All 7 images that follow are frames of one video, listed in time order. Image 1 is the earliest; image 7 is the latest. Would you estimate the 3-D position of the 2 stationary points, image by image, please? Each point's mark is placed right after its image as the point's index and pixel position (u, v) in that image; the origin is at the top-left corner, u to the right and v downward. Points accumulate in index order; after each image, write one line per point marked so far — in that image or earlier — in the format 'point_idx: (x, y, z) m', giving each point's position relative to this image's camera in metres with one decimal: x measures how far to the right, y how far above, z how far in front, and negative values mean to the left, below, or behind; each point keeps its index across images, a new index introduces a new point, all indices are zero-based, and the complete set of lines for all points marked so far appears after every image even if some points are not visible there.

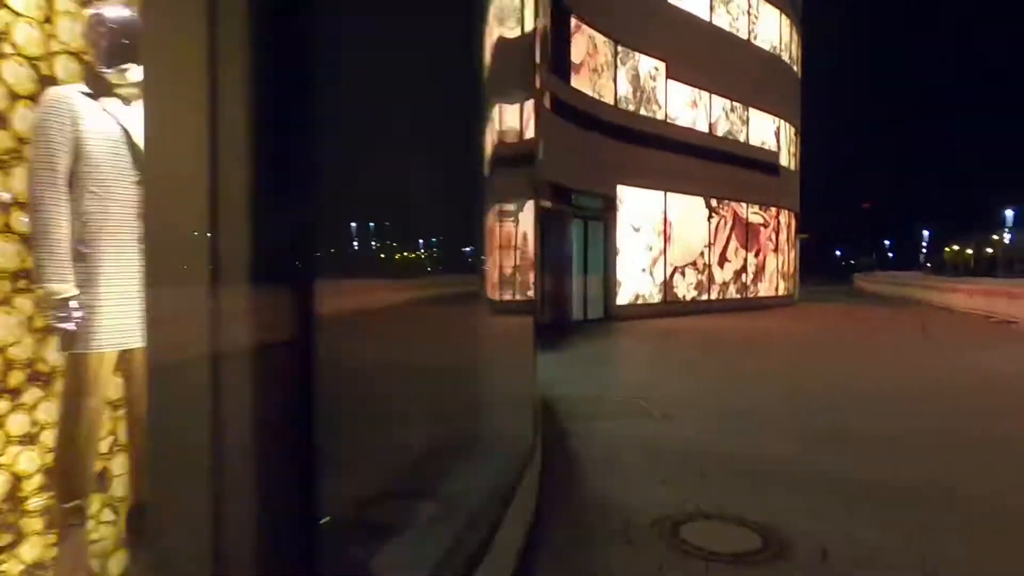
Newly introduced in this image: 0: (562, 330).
0: (+1.3, -1.1, +17.6) m
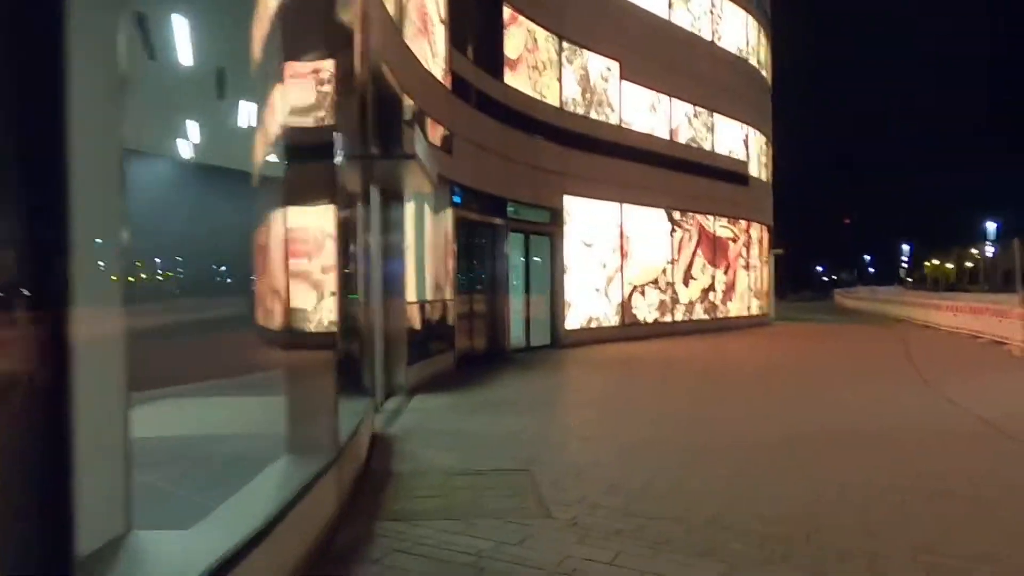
0: (-0.3, -1.7, +15.4) m
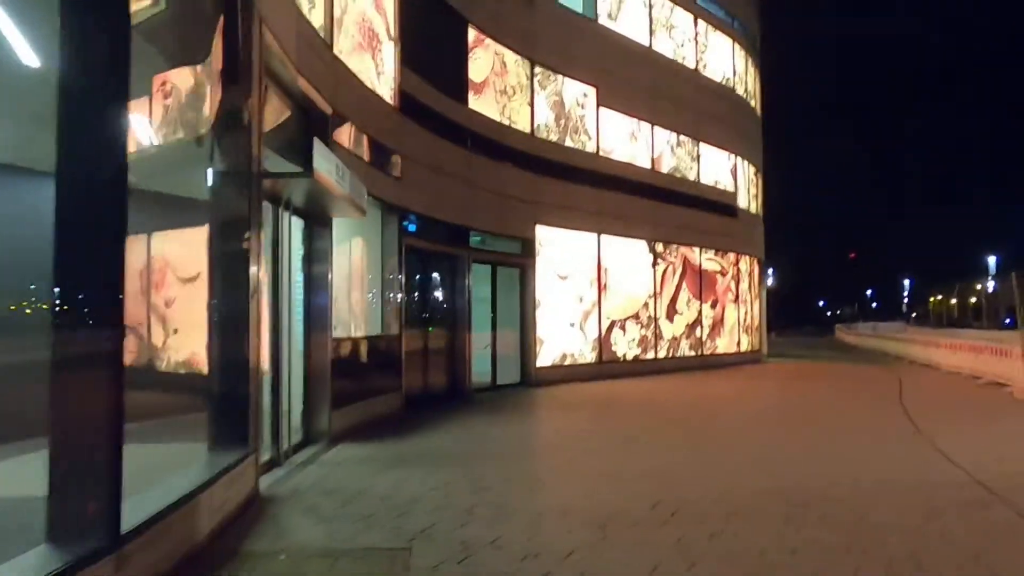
0: (-1.2, -2.5, +14.3) m
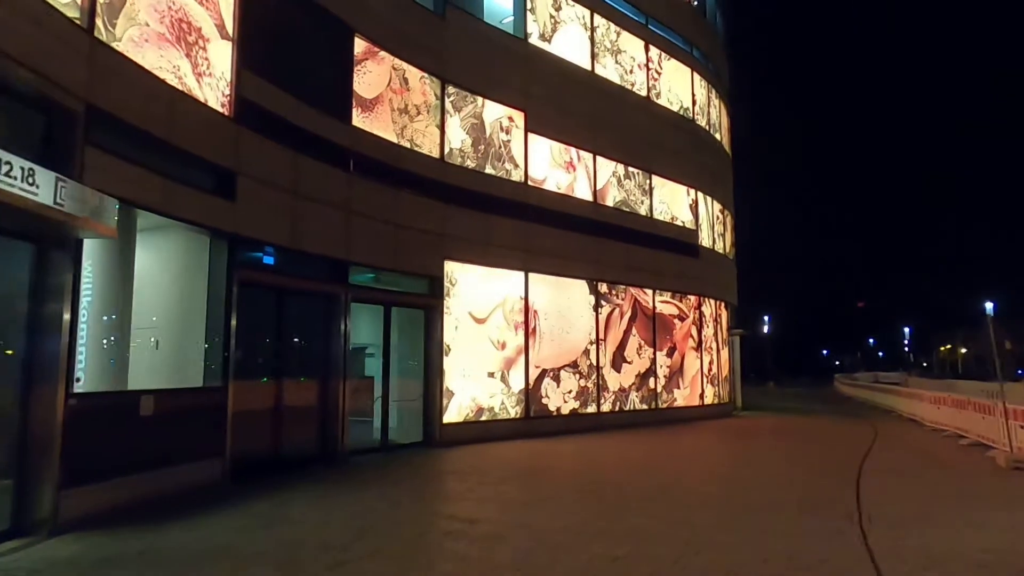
0: (-3.4, -3.2, +12.1) m
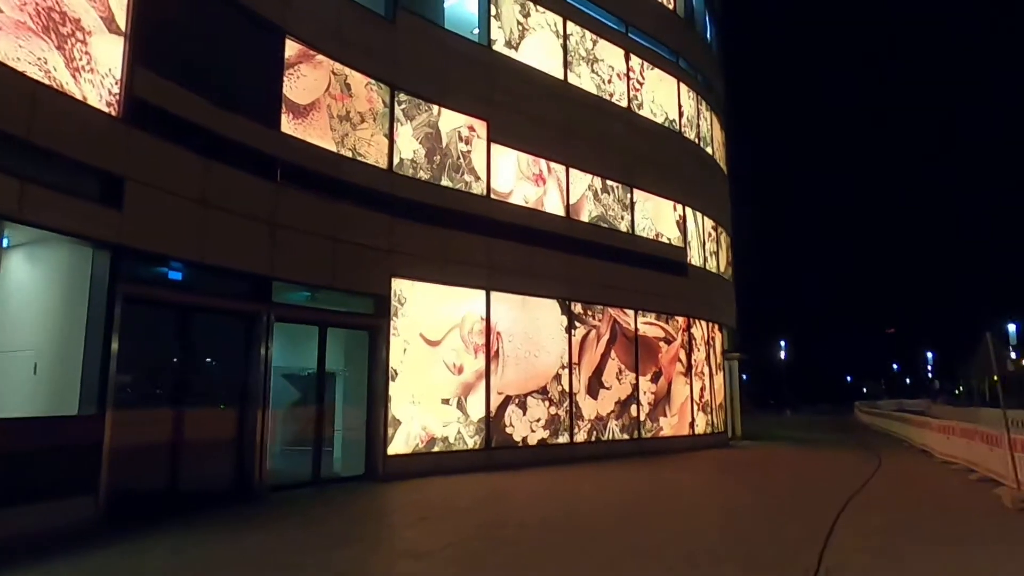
0: (-4.5, -3.5, +10.9) m
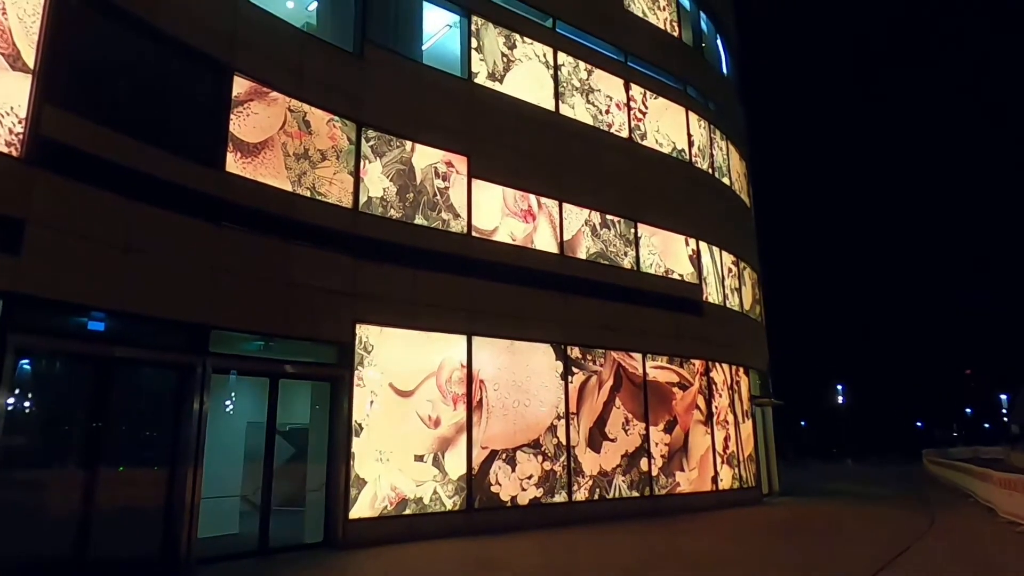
0: (-5.2, -4.3, +9.8) m
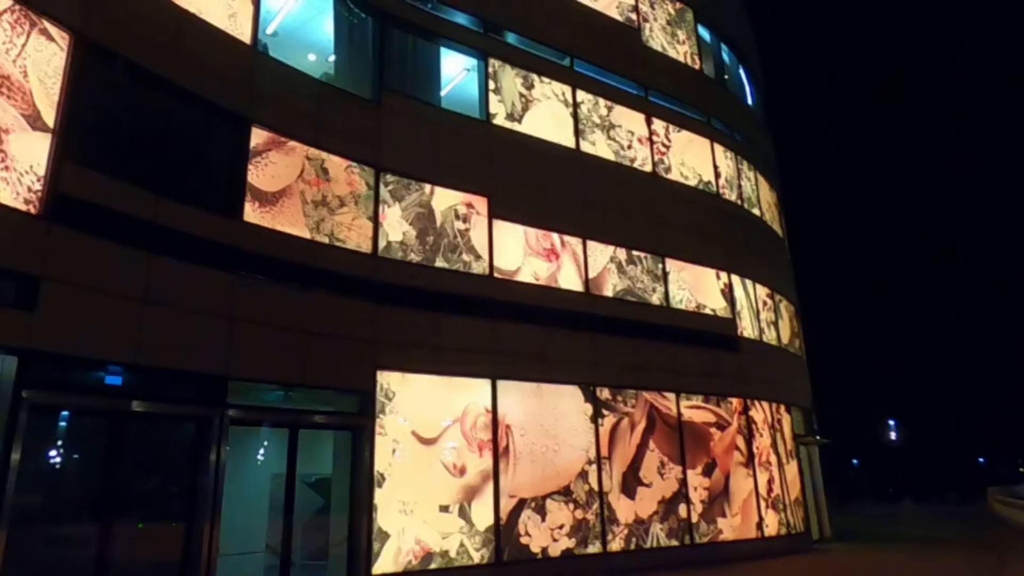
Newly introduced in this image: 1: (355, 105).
0: (-4.8, -5.1, +9.4) m
1: (-3.3, +3.9, +13.9) m
